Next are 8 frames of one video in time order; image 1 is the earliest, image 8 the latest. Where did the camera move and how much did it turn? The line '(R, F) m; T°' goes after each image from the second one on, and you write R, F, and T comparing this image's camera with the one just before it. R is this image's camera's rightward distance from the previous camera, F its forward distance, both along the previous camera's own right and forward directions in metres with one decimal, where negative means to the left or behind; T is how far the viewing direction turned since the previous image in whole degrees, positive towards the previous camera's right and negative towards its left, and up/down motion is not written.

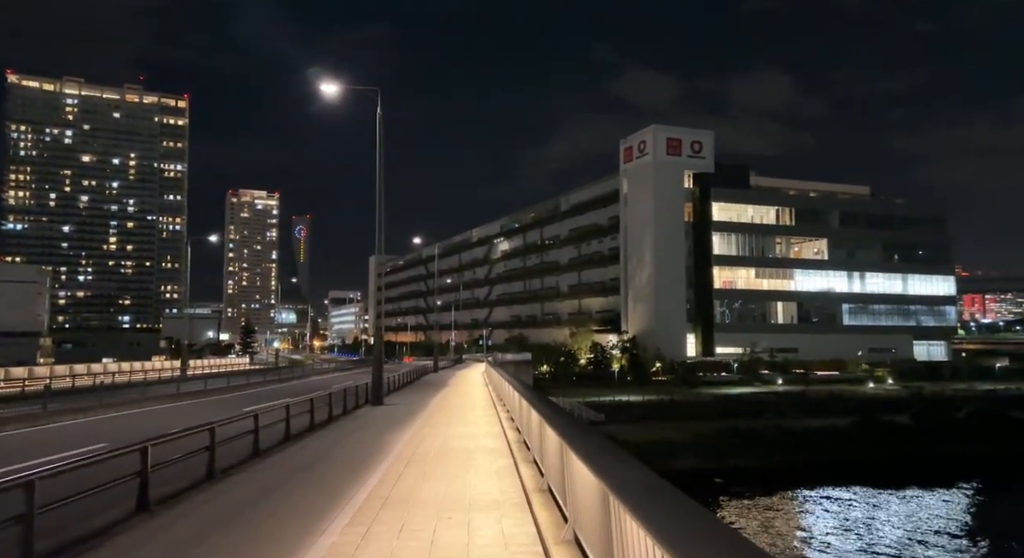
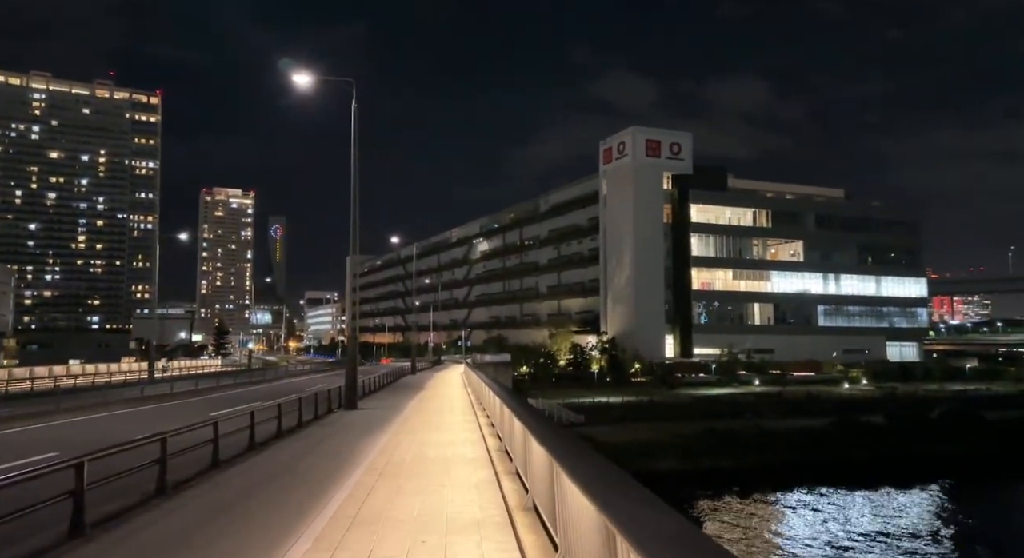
(0.0, +0.4) m; +2°
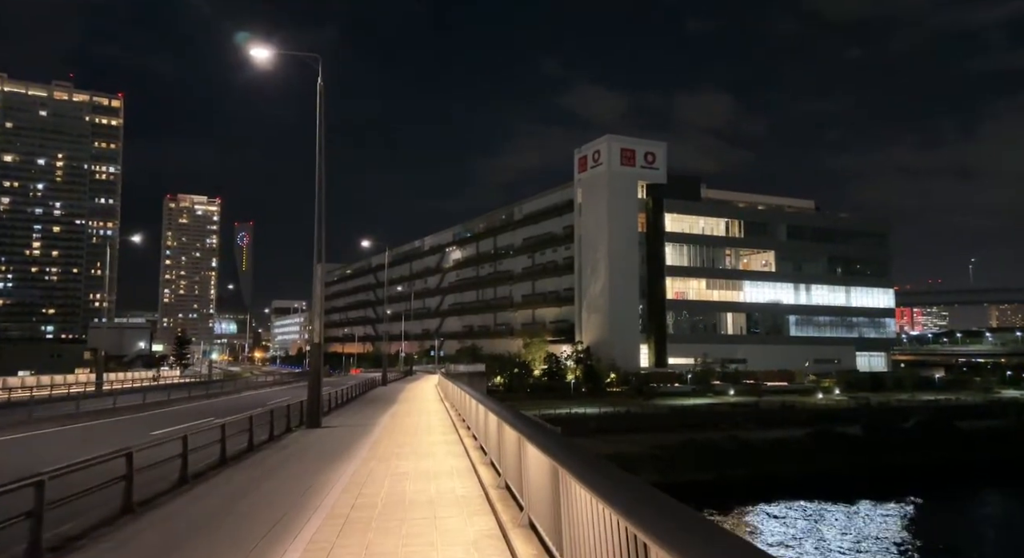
(-0.2, +1.1) m; +3°
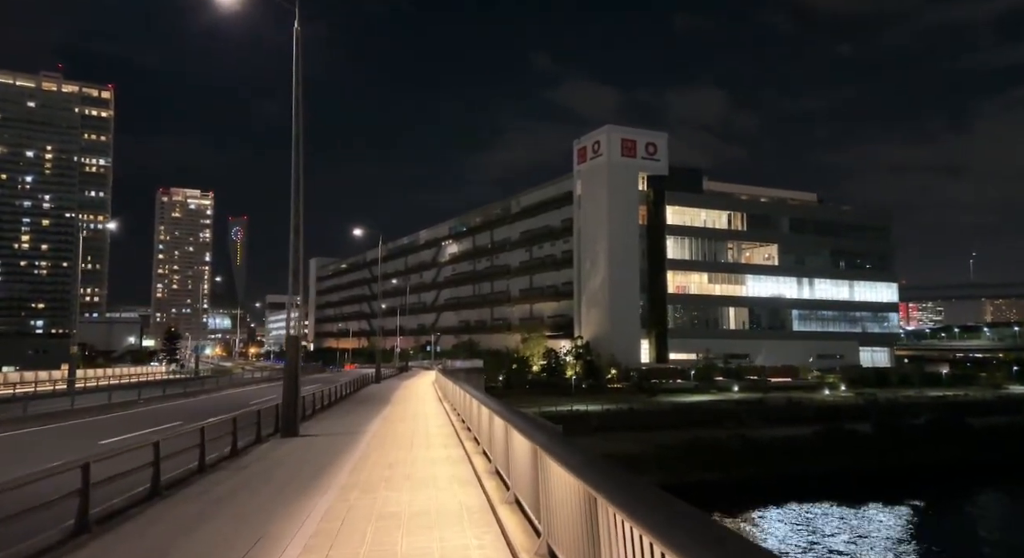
(-0.2, +1.4) m; 0°
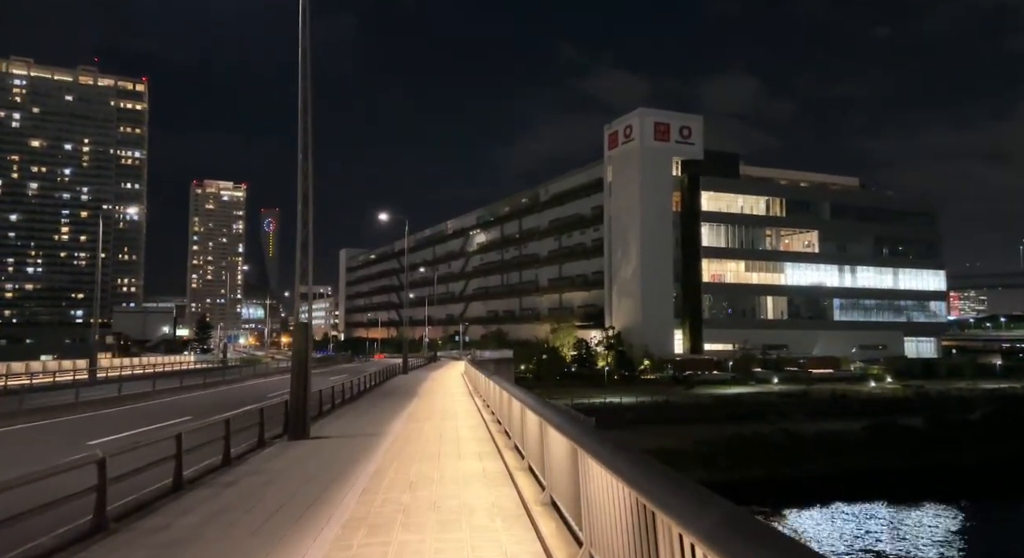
(-0.1, +1.1) m; -2°
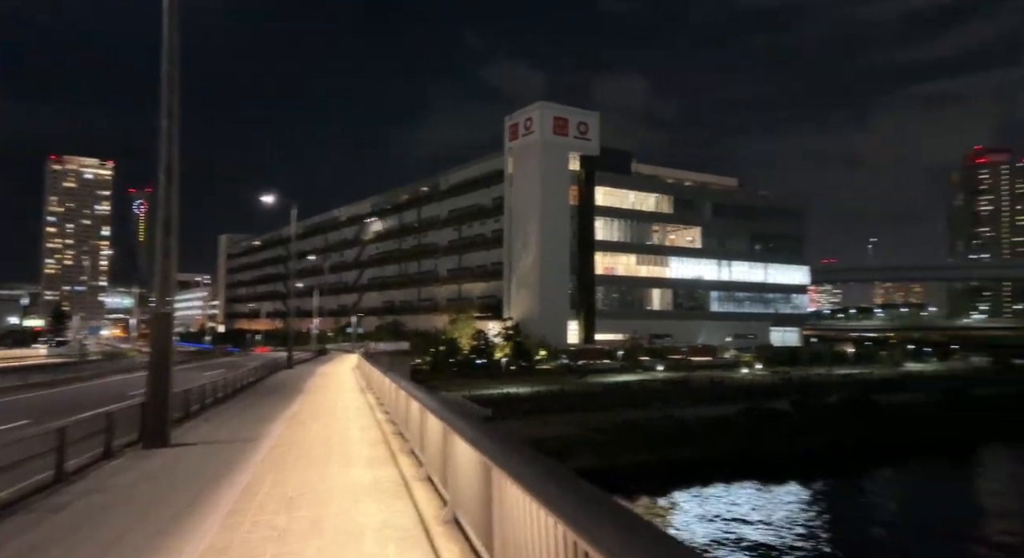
(-0.5, -0.2) m; +9°
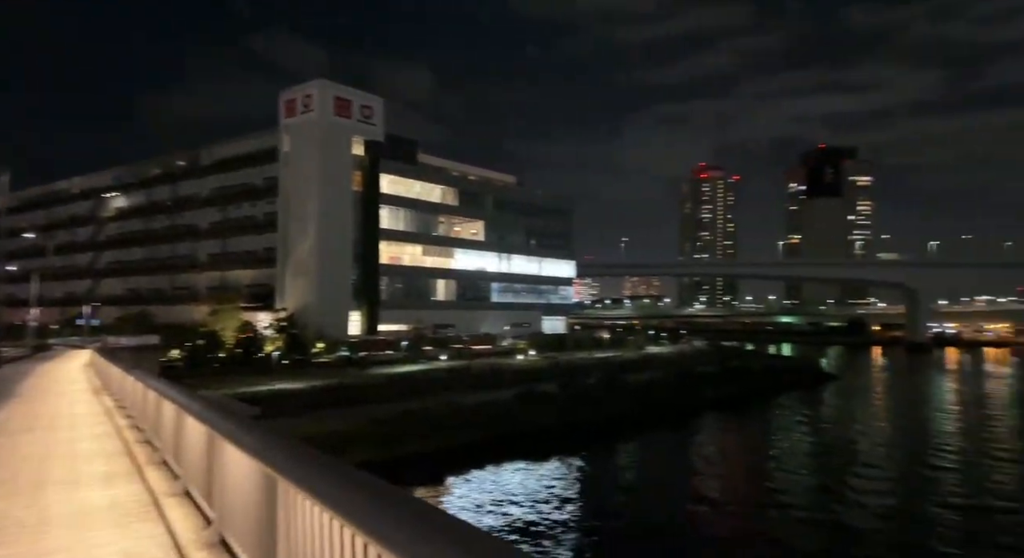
(-0.5, +0.6) m; +19°
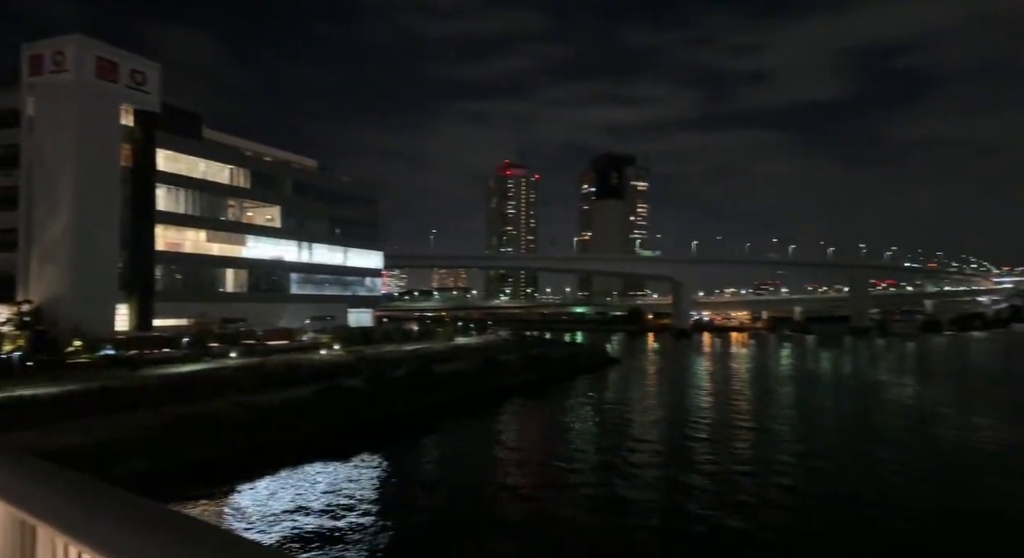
(+0.3, +0.9) m; +16°
